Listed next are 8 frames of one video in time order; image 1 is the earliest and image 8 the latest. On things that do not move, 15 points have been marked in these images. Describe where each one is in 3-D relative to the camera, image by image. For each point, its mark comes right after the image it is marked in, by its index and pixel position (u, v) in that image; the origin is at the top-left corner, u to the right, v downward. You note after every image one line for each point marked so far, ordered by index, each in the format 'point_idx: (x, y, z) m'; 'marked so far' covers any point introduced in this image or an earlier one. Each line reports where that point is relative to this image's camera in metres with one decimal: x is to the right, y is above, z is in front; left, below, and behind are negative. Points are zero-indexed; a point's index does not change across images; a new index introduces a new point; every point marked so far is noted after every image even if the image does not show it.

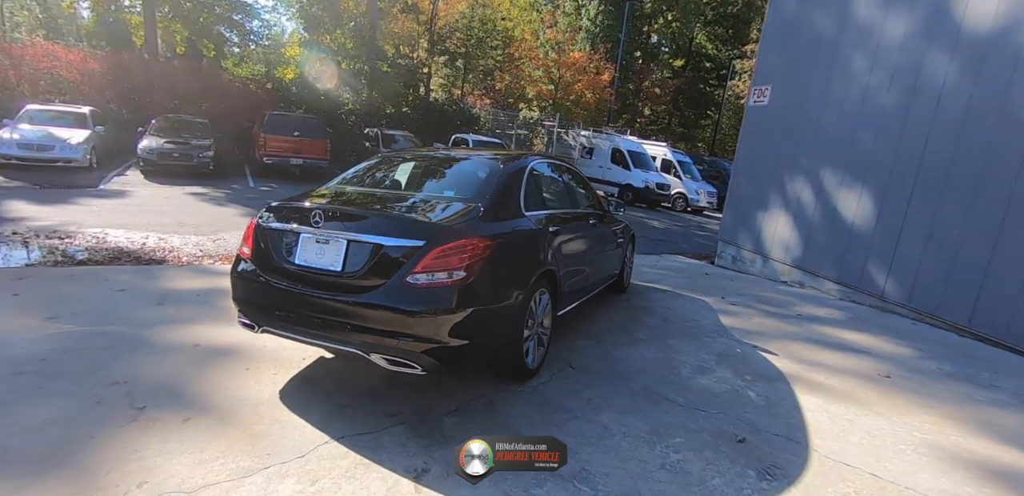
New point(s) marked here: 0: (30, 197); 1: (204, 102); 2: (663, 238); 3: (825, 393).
0: (-7.3, +0.8, +8.4) m
1: (-9.2, +4.2, +15.4) m
2: (+3.1, +0.2, +11.4) m
3: (+2.2, -1.0, +3.8) m
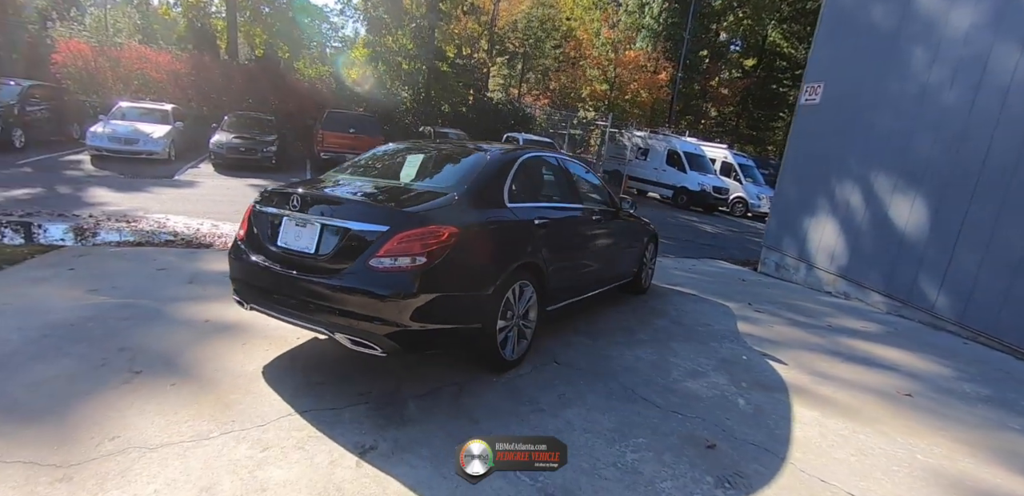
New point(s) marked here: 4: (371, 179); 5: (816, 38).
0: (-6.8, +1.1, +9.3) m
1: (-7.6, +4.5, +16.5) m
2: (+4.0, +0.1, +11.0) m
3: (+2.0, -1.0, +3.6) m
4: (-0.8, +0.4, +3.6) m
5: (+4.3, +3.0, +7.8) m
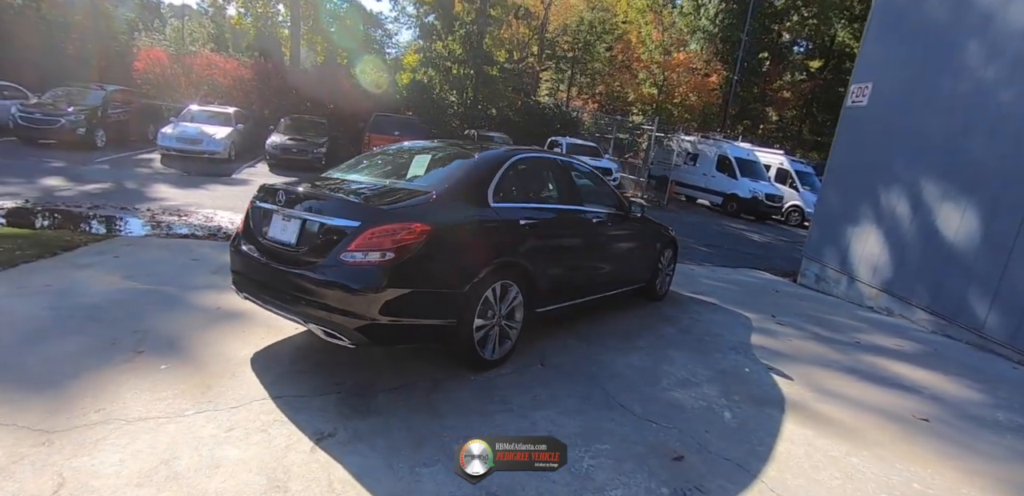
0: (-6.2, +1.2, +10.0) m
1: (-6.1, +4.6, +17.3) m
2: (+4.7, -0.1, +10.5) m
3: (+1.9, -1.1, +3.4) m
4: (-0.9, +0.5, +3.7) m
5: (+4.7, +2.8, +7.4) m
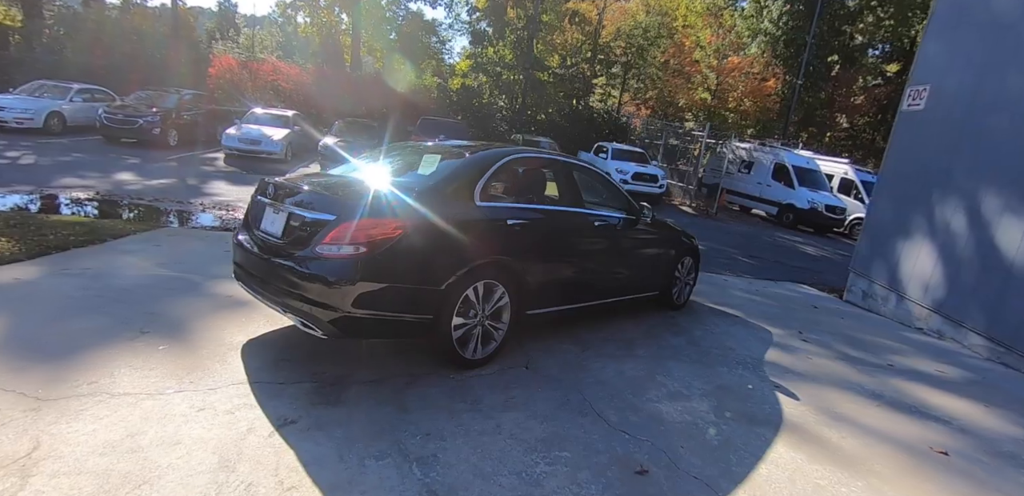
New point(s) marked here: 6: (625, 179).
0: (-5.4, +1.3, +10.7) m
1: (-4.4, +4.7, +17.9) m
2: (+5.3, -0.3, +9.9) m
3: (+1.7, -1.1, +3.1) m
4: (-1.0, +0.5, +3.8) m
5: (+5.1, +2.6, +6.8) m
6: (+2.6, +1.6, +12.8) m
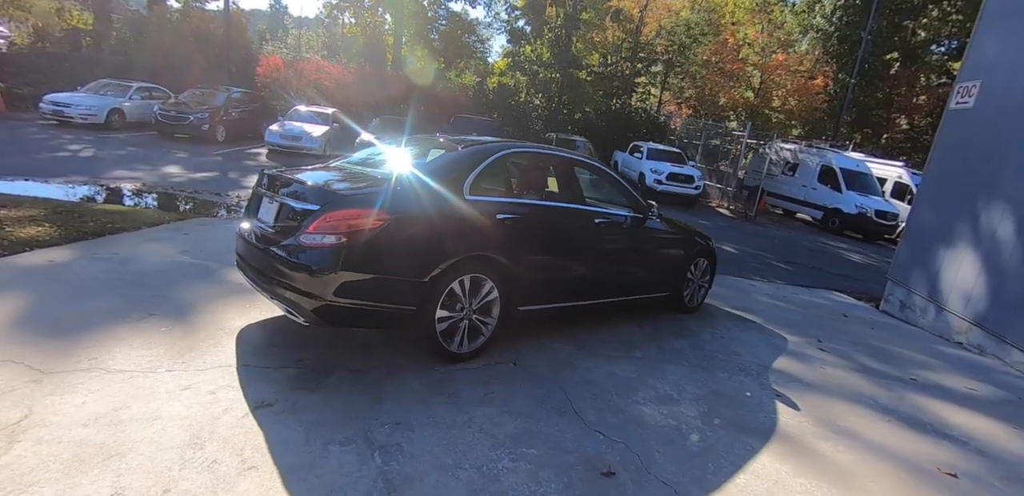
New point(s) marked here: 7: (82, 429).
0: (-4.9, +1.5, +11.1) m
1: (-3.2, +4.8, +18.2) m
2: (+5.7, -0.4, +9.4) m
3: (+1.6, -1.2, +3.0) m
4: (-1.0, +0.6, +3.8) m
5: (+5.4, +2.5, +6.3) m
6: (+3.3, +1.6, +12.6) m
7: (-2.0, -0.8, +2.6) m
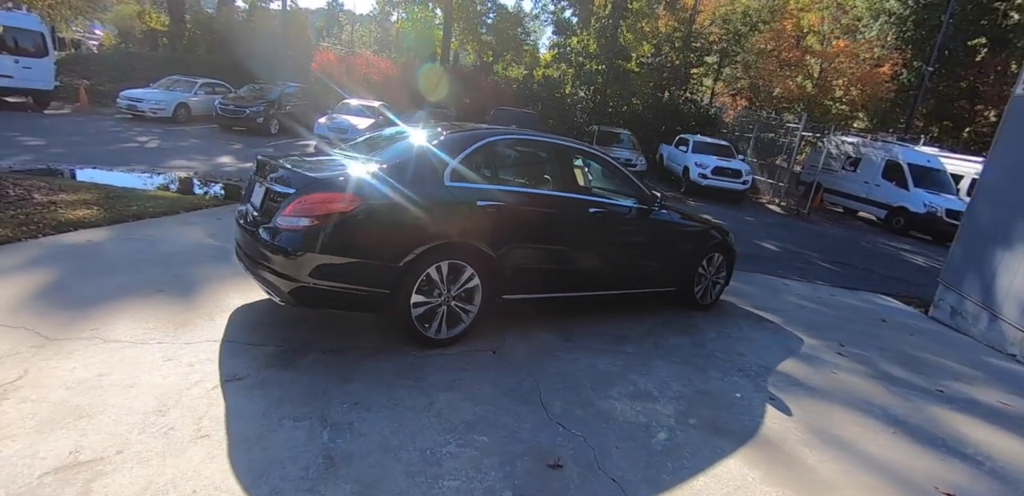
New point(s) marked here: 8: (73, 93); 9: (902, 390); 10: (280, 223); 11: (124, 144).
0: (-4.1, +1.7, +11.5) m
1: (-1.5, +5.0, +18.4) m
2: (+6.2, -0.4, +8.7) m
3: (+1.3, -1.1, +2.8) m
4: (-1.1, +0.7, +3.9) m
5: (+5.6, +2.5, +5.7) m
6: (+4.2, +1.6, +12.1) m
7: (-2.2, -0.7, +2.8) m
8: (-12.3, +4.3, +15.4) m
9: (+2.8, -1.0, +3.9) m
10: (-1.4, +0.2, +3.3) m
11: (-7.6, +2.0, +10.8) m
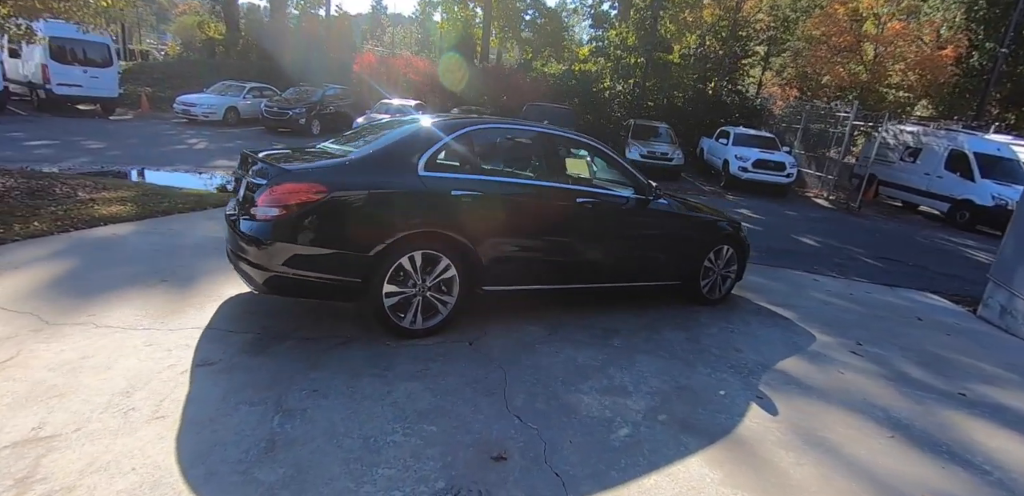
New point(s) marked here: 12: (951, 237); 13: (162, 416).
0: (-3.4, +1.8, +11.8) m
1: (-0.2, +5.1, +18.4) m
2: (+6.5, -0.4, +8.0) m
3: (+1.1, -1.0, +2.6) m
4: (-1.2, +0.7, +3.9) m
5: (+5.6, +2.6, +5.0) m
6: (+4.9, +1.7, +11.6) m
7: (-2.5, -0.7, +2.9) m
8: (-11.2, +4.4, +16.5) m
9: (+2.7, -1.0, +3.6) m
10: (-1.6, +0.2, +3.4) m
11: (-7.0, +2.1, +11.5) m
12: (+8.2, +0.2, +10.2) m
13: (-1.7, -0.8, +2.7) m
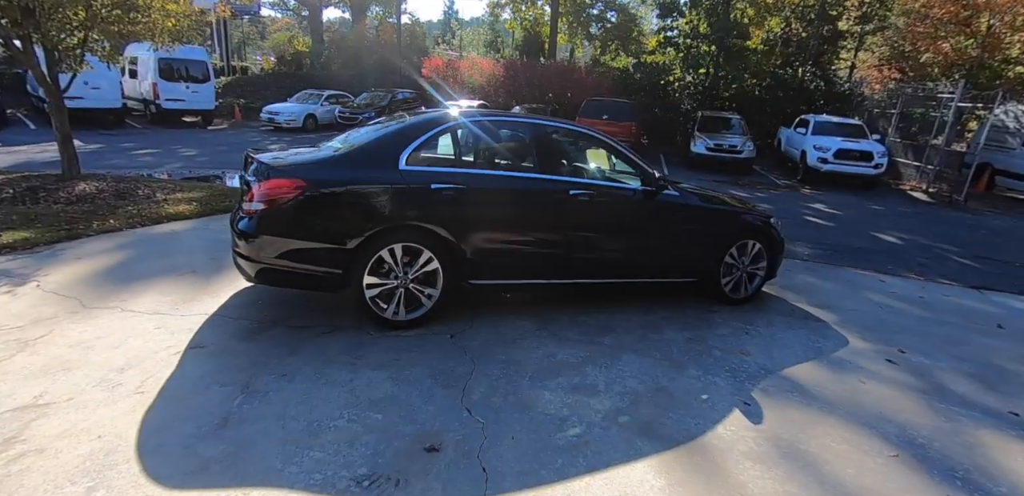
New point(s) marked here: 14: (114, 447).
0: (-2.1, +1.9, +12.2) m
1: (+2.1, +5.2, +18.1) m
2: (+7.0, -0.3, +6.8) m
3: (+0.8, -1.0, +2.4) m
4: (-1.2, +0.8, +4.1) m
5: (+5.6, +2.6, +4.0) m
6: (+6.0, +1.7, +10.6) m
7: (-2.7, -0.6, +3.3) m
8: (-9.0, +4.5, +18.1) m
9: (+2.5, -0.9, +3.1) m
10: (-1.7, +0.3, +3.6) m
11: (-5.7, +2.2, +12.5) m
12: (+9.0, +0.2, +8.7) m
13: (-1.9, -0.8, +2.9) m
14: (-1.8, -0.9, +2.4) m
